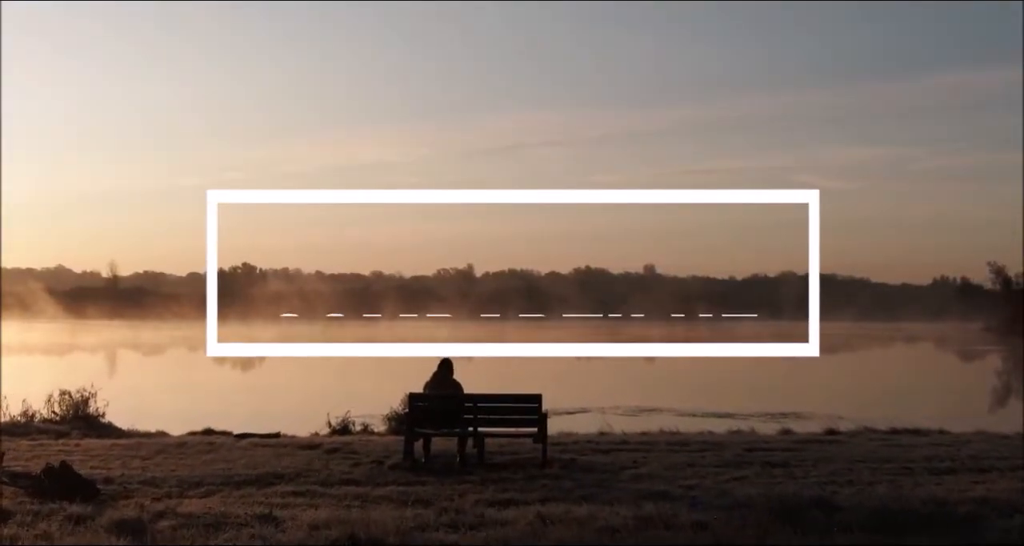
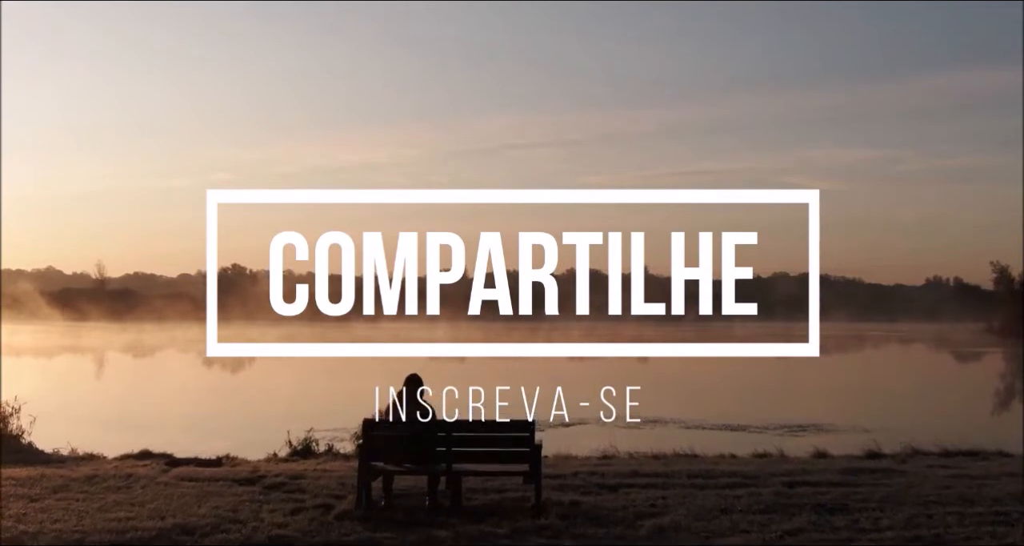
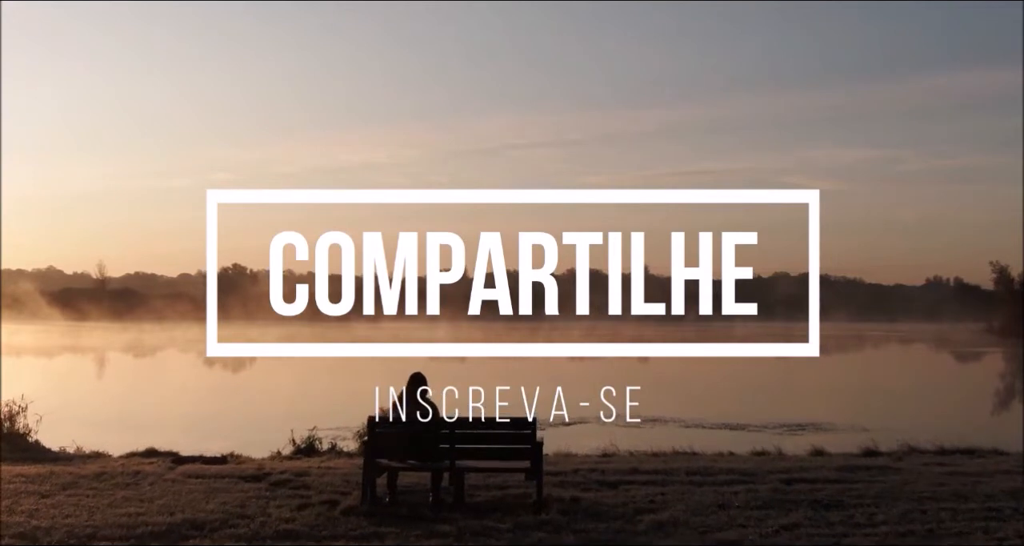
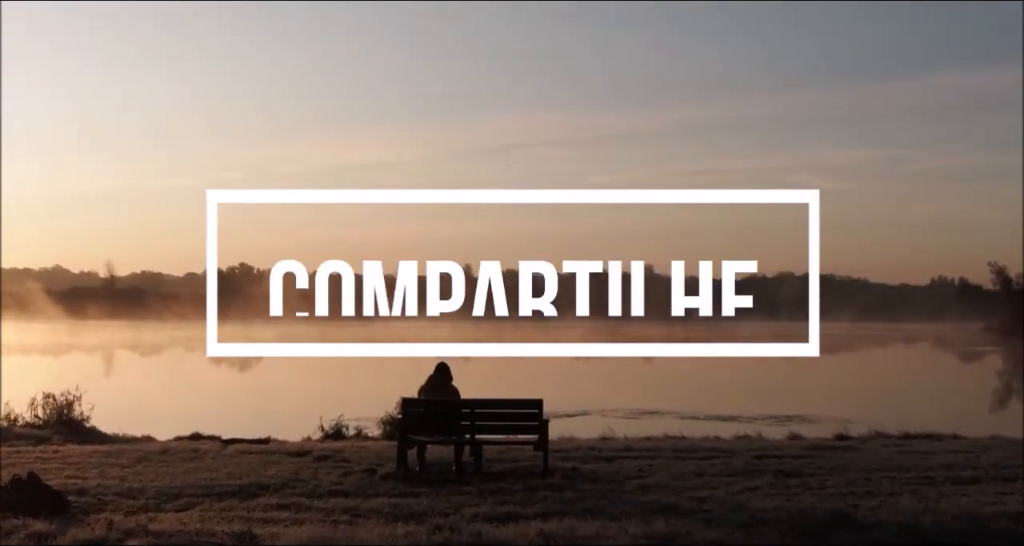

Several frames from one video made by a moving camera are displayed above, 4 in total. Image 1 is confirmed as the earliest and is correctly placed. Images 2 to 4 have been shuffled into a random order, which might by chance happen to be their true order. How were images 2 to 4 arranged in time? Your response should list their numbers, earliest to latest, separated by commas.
4, 3, 2
